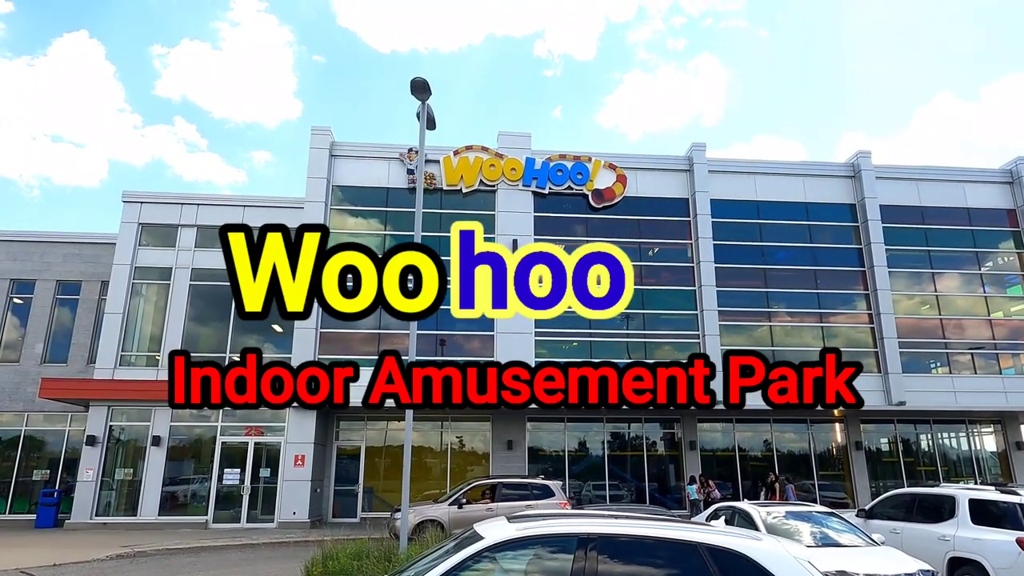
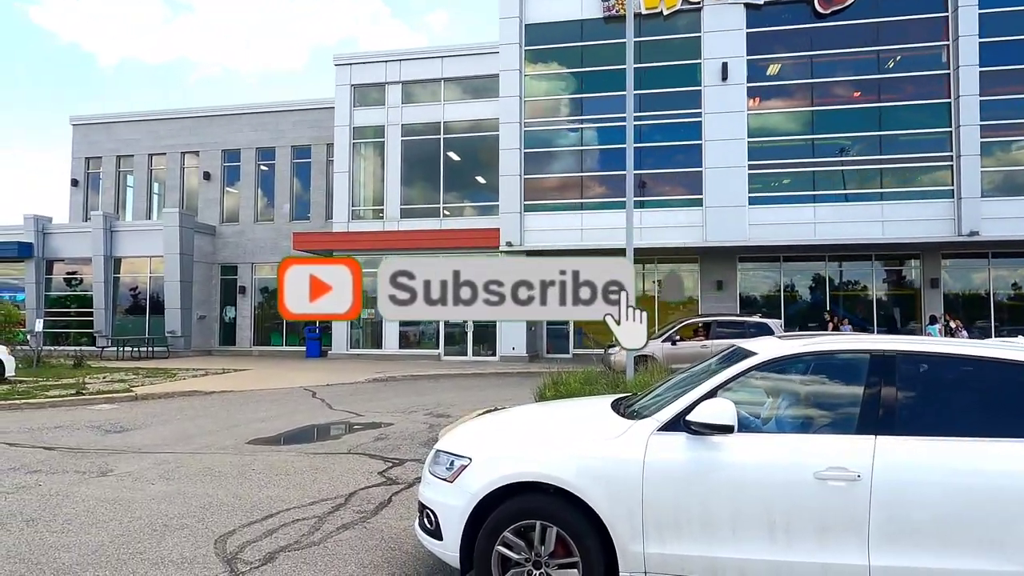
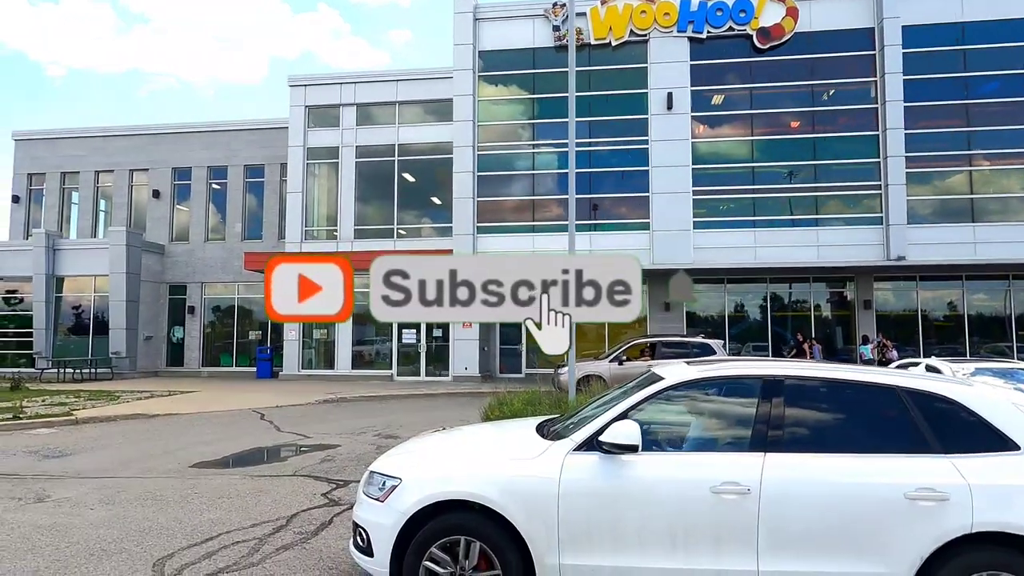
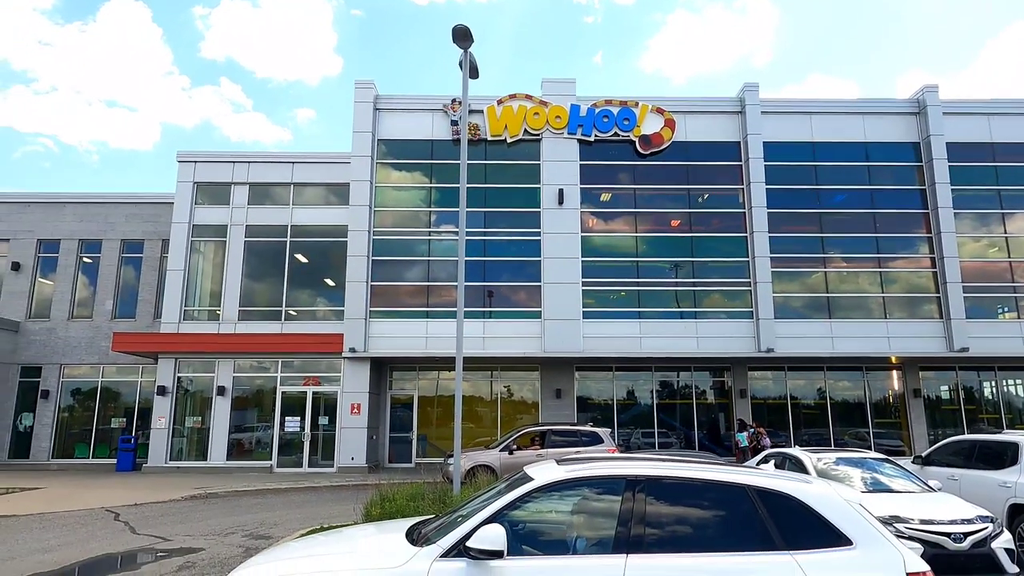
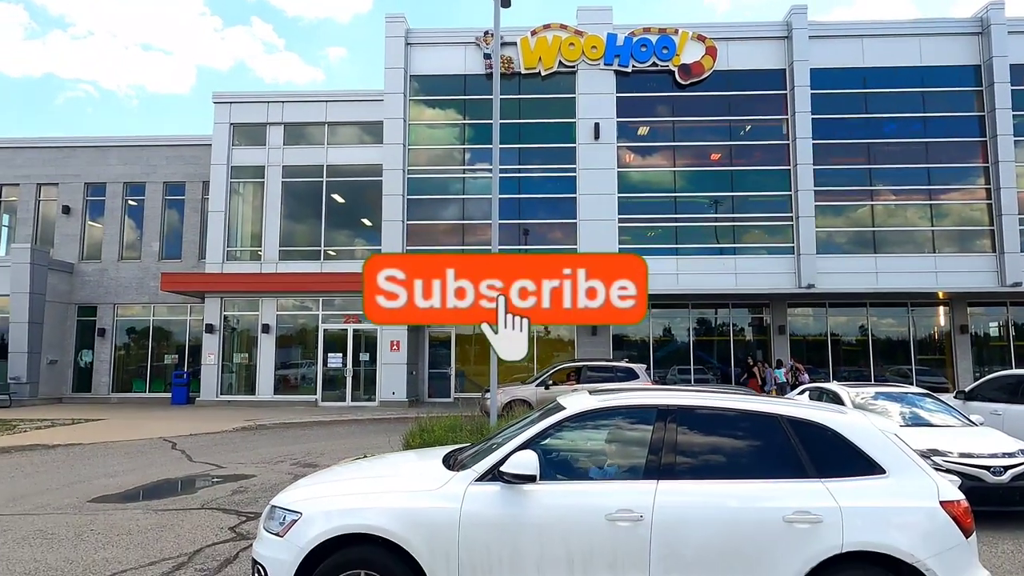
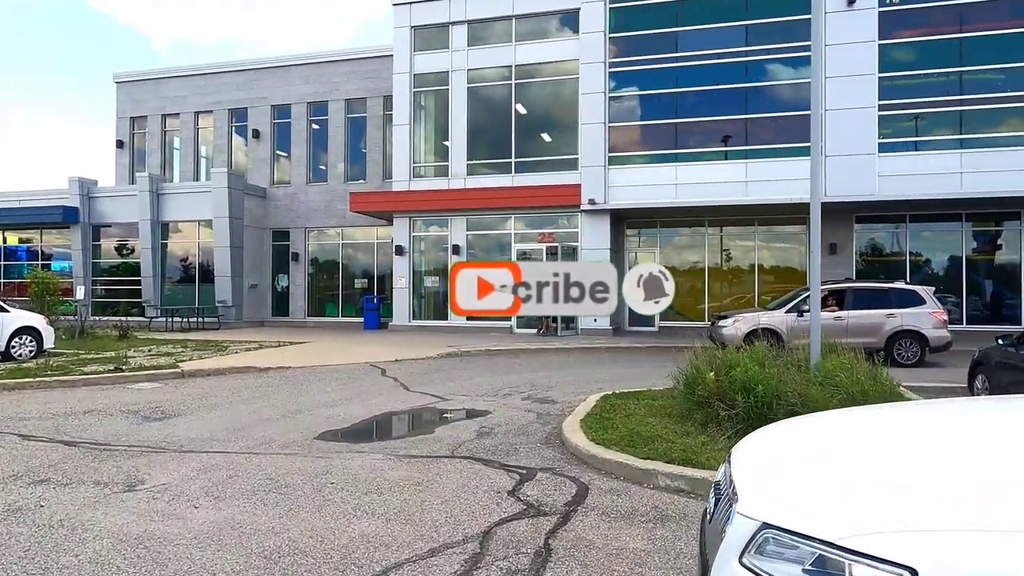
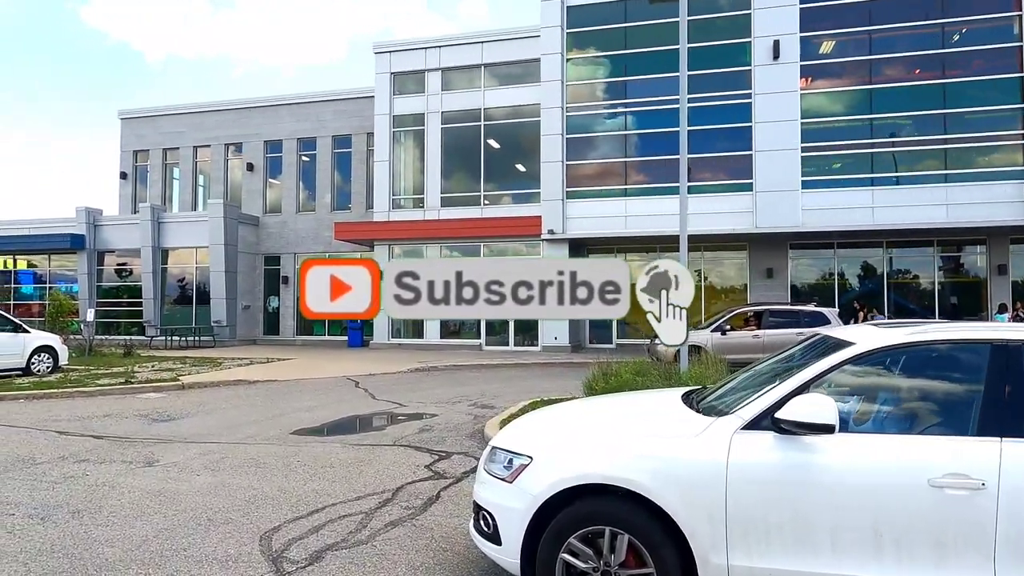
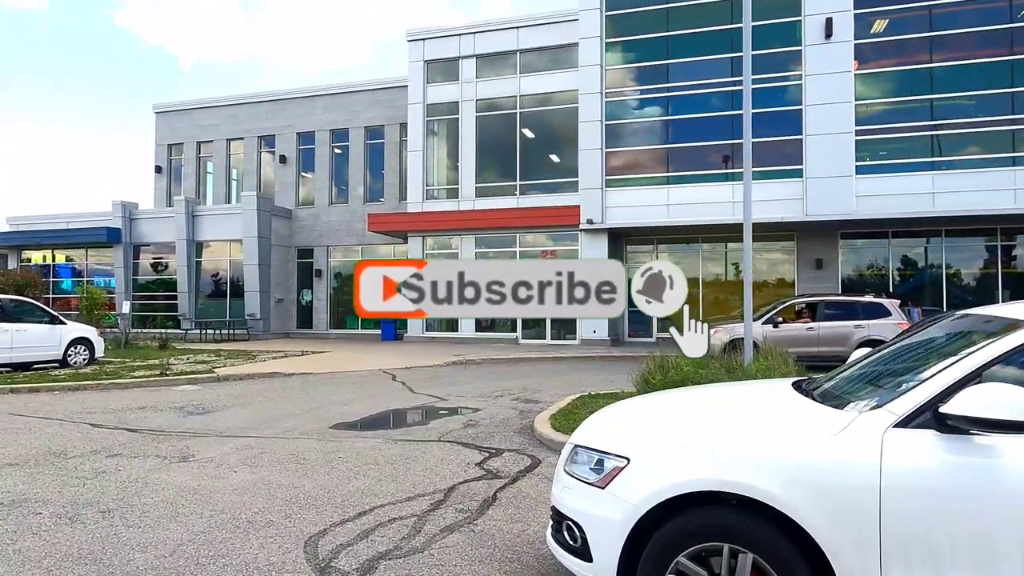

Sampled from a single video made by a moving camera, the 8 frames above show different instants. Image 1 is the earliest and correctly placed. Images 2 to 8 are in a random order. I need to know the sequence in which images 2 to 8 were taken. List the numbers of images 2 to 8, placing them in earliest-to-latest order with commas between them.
4, 5, 3, 2, 7, 8, 6
